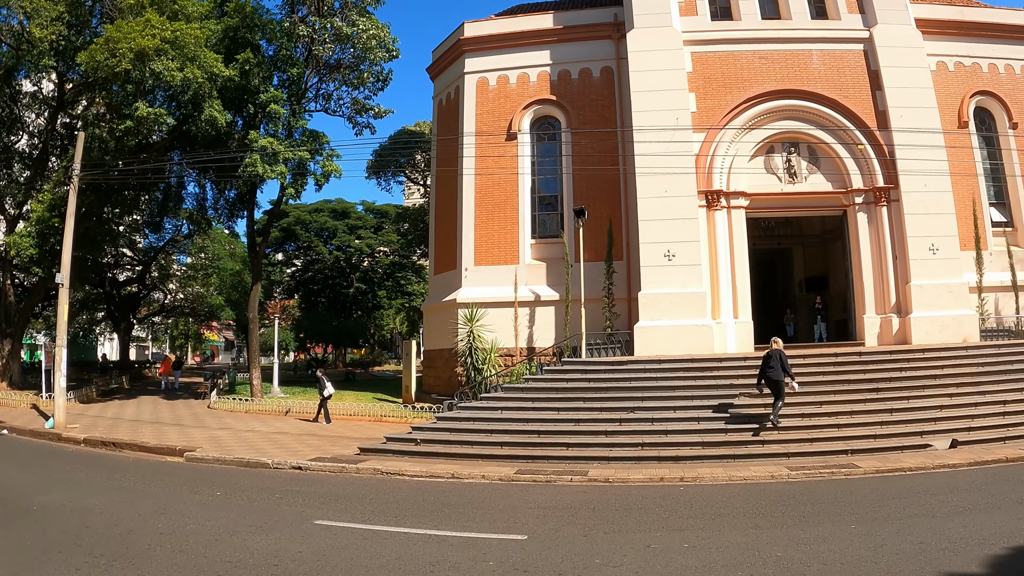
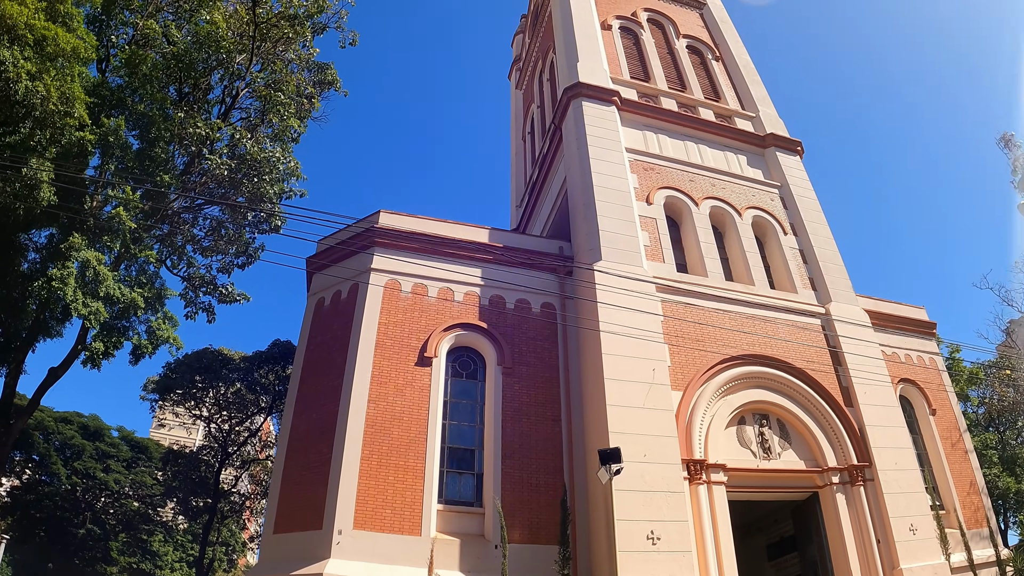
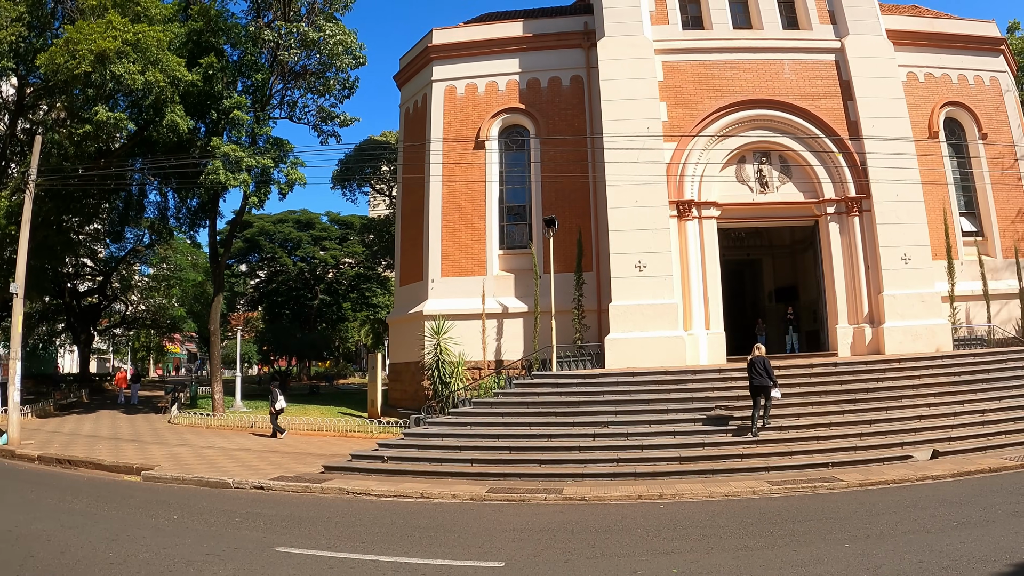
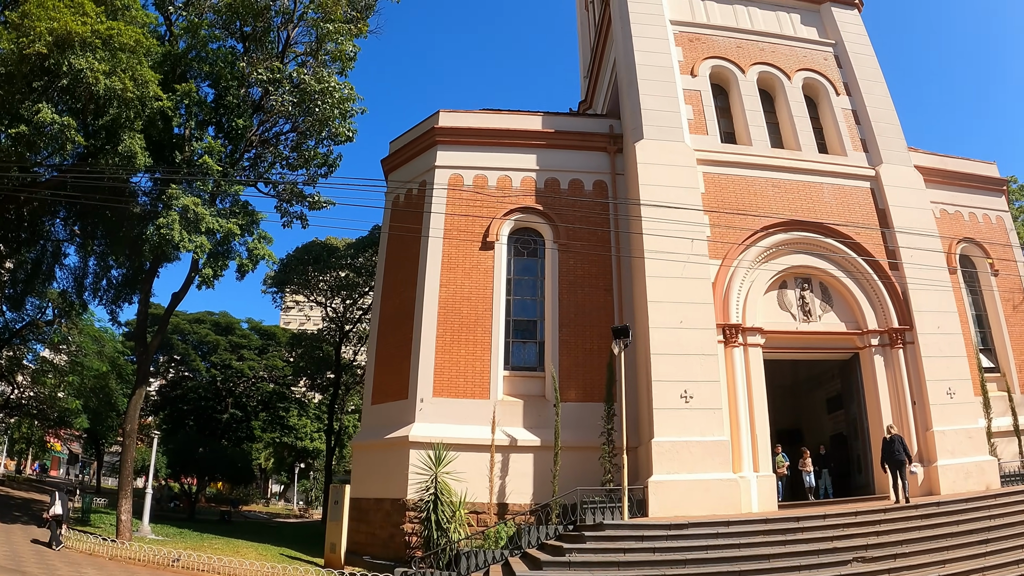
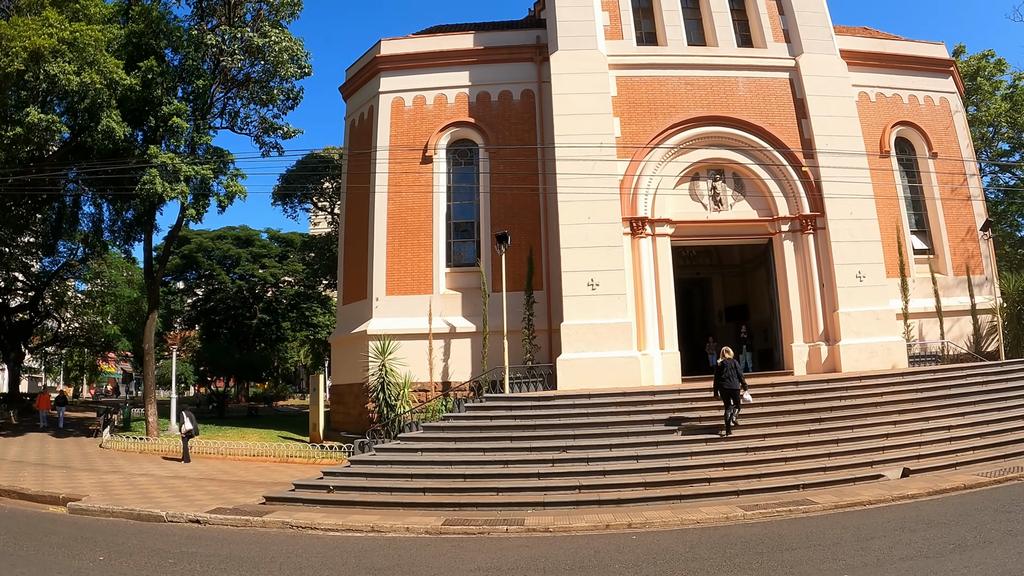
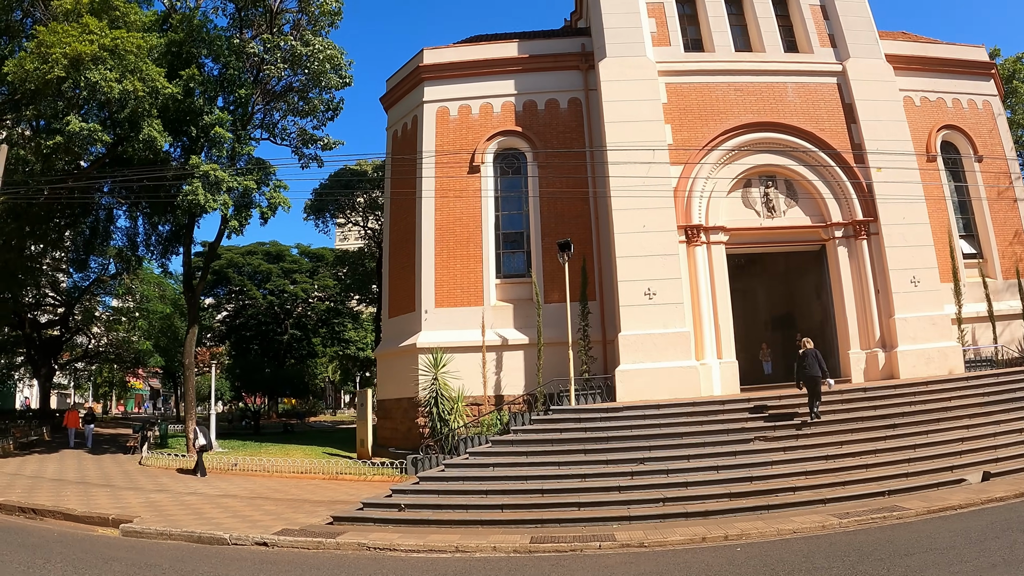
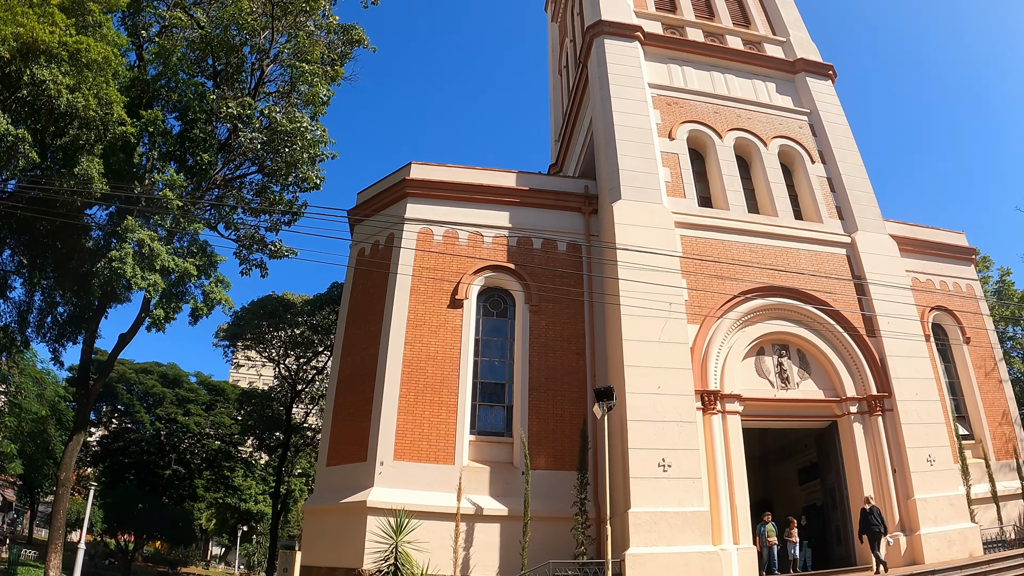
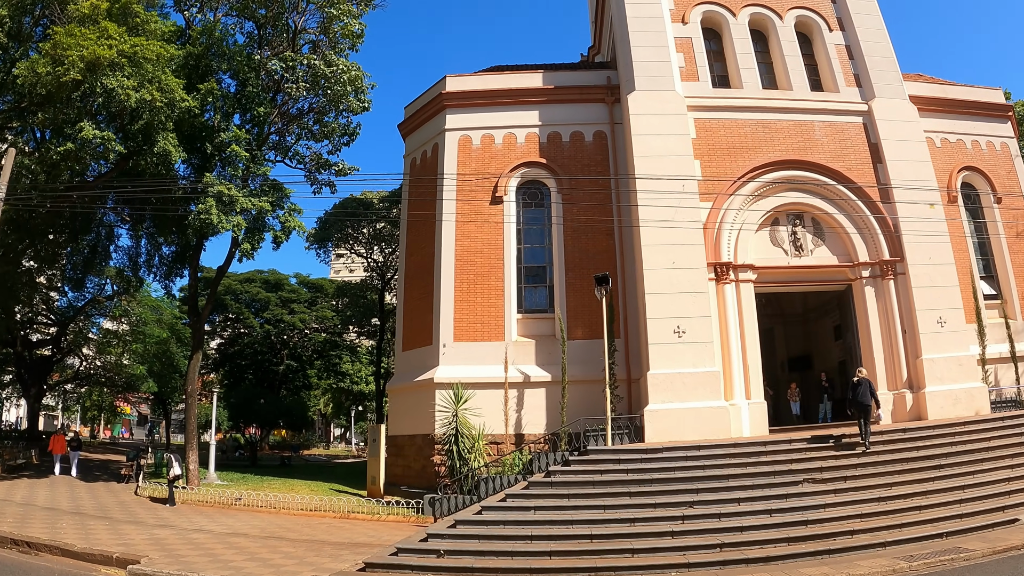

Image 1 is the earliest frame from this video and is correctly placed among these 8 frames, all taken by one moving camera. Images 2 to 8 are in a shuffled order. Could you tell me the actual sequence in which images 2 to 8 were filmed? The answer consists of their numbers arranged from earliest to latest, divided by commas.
3, 5, 6, 8, 4, 7, 2
